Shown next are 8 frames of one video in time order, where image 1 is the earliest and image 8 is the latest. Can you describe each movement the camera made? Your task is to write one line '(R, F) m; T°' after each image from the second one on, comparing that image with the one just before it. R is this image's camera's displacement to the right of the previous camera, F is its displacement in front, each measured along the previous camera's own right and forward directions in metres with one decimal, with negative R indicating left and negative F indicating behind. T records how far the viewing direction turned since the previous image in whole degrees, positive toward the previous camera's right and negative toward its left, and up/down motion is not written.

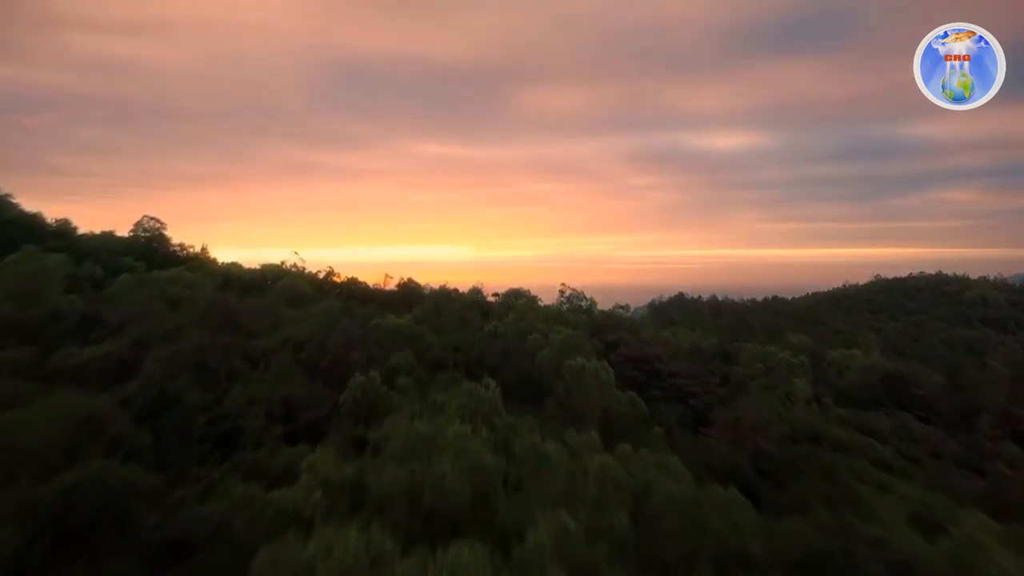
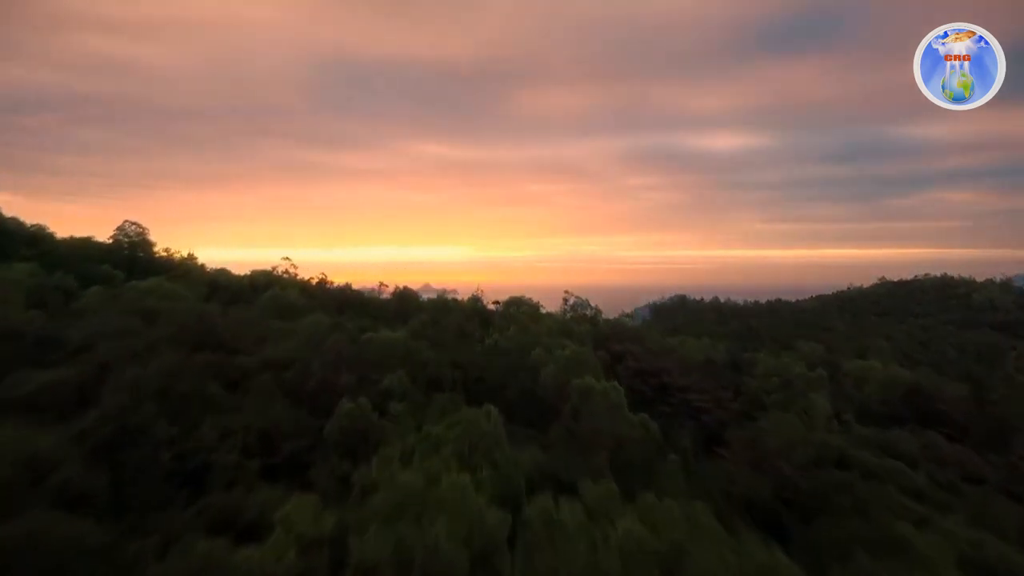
(0.0, +0.6) m; 0°
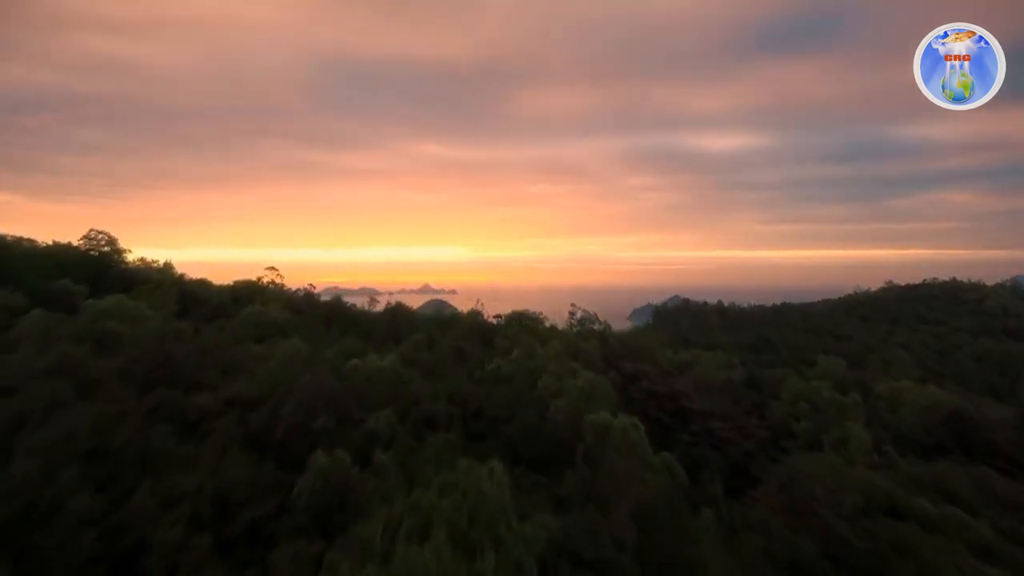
(0.0, +1.0) m; 0°
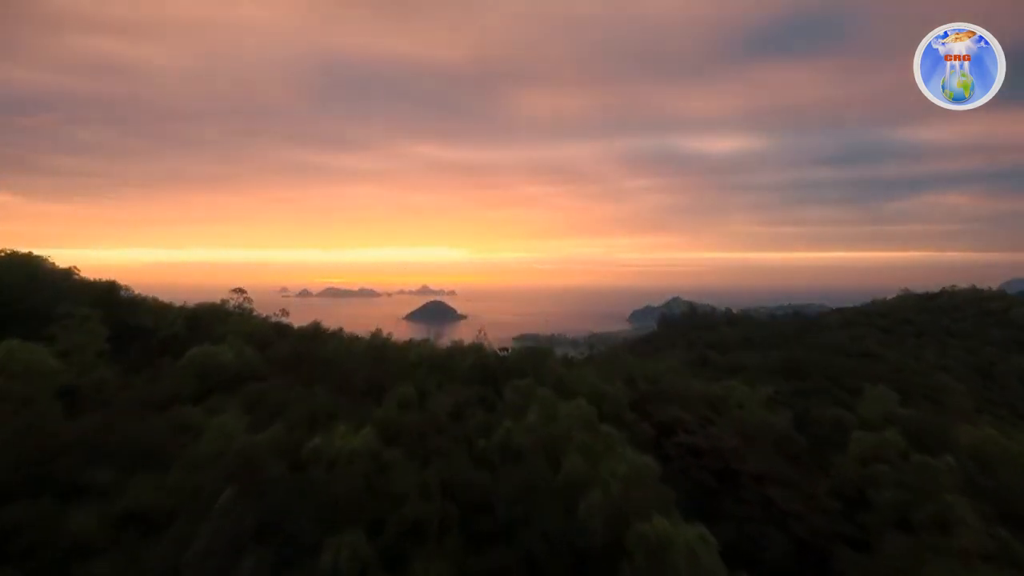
(-0.1, +2.0) m; 0°
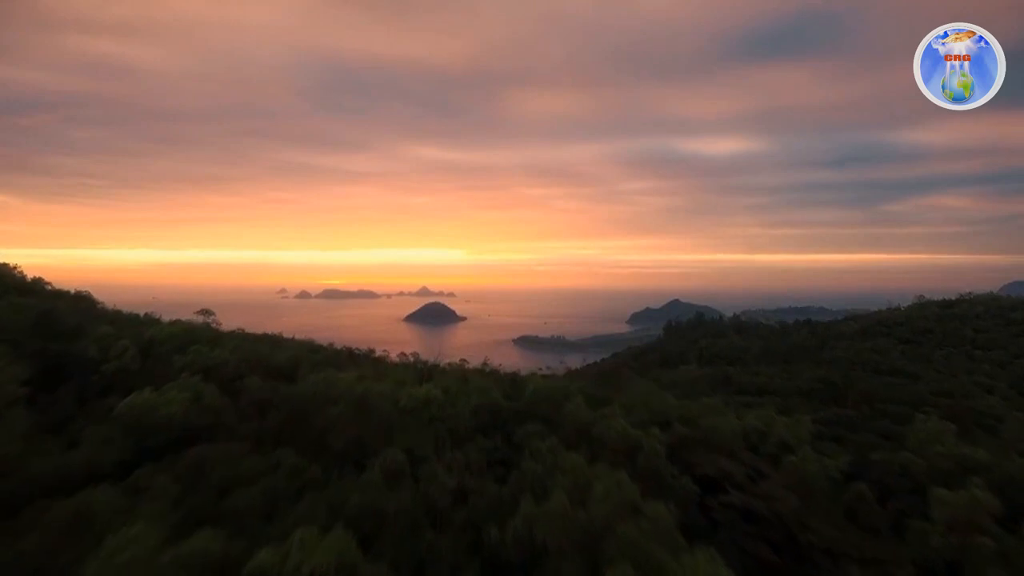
(-0.1, +1.6) m; 0°
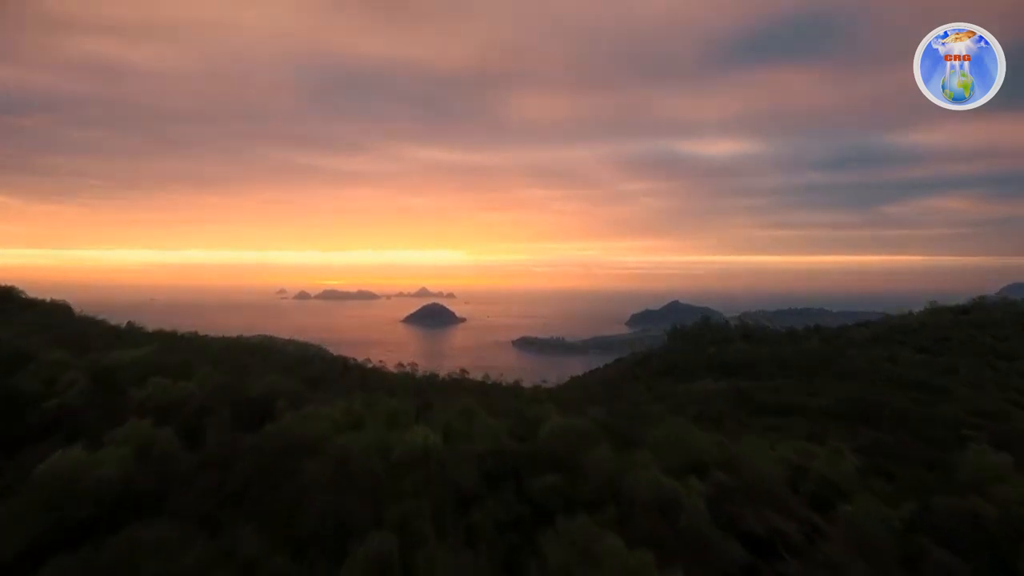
(-0.1, +1.3) m; 0°
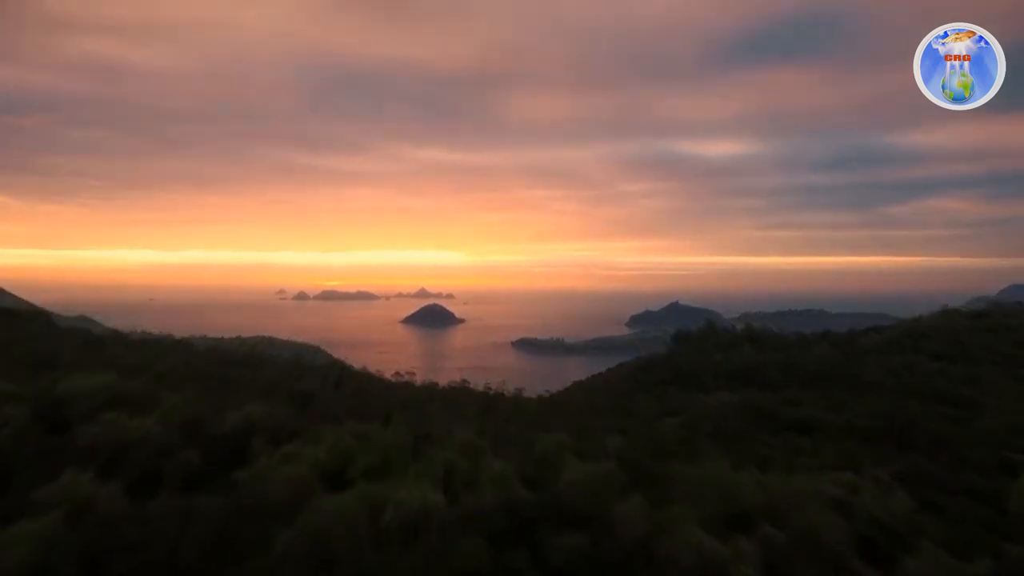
(-0.1, +1.1) m; 0°
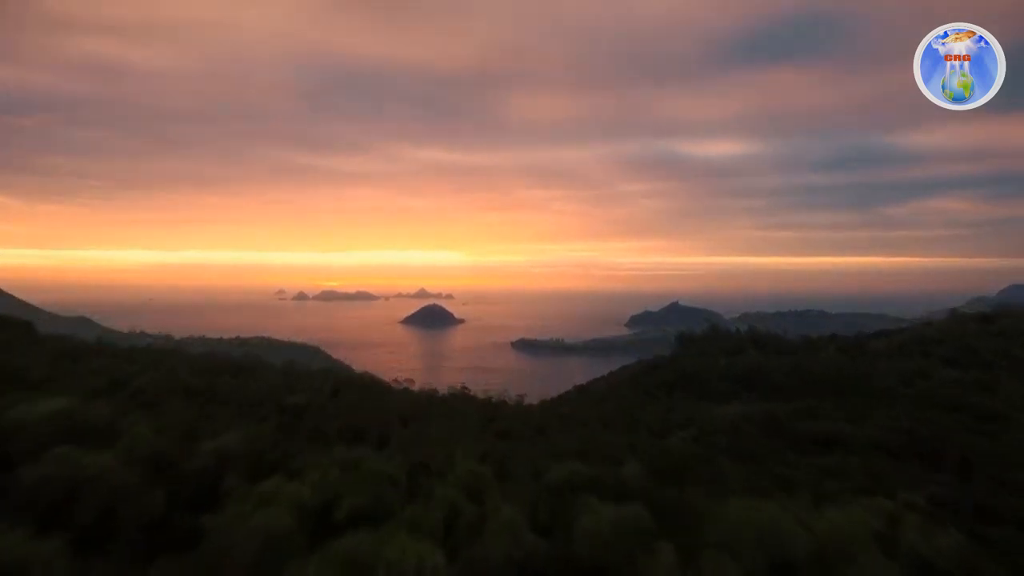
(-0.1, +0.8) m; 0°
